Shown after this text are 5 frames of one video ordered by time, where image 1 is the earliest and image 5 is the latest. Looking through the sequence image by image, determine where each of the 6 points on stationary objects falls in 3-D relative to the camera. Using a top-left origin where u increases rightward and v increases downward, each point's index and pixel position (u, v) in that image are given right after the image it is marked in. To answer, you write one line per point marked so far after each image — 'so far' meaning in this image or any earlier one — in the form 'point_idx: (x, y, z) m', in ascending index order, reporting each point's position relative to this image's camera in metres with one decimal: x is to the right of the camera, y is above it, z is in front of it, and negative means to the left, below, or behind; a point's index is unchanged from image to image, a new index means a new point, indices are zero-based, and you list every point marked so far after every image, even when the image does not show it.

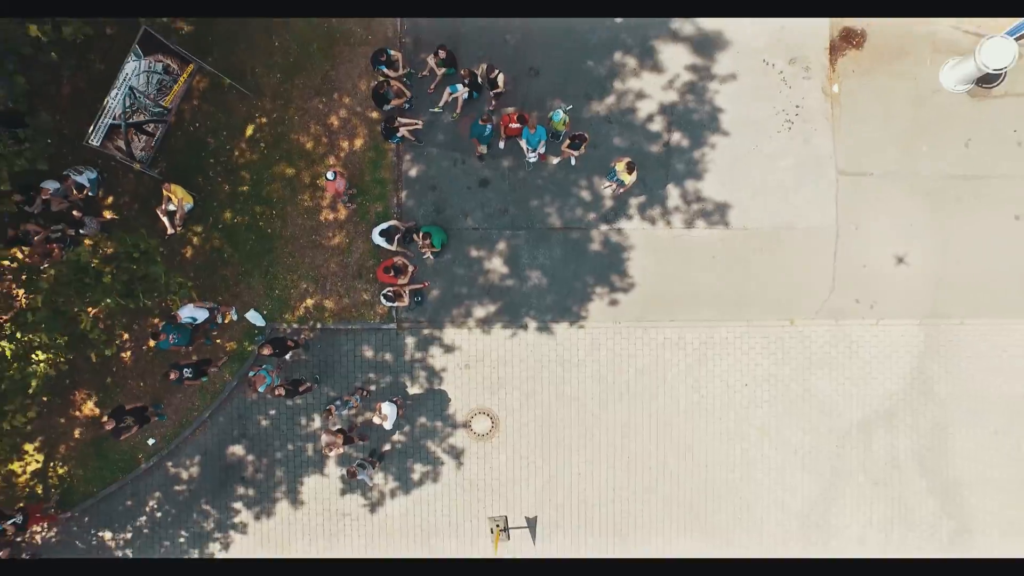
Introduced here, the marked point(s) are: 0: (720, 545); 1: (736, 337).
0: (+4.4, -5.5, +9.7) m
1: (+4.7, -0.9, +9.8) m
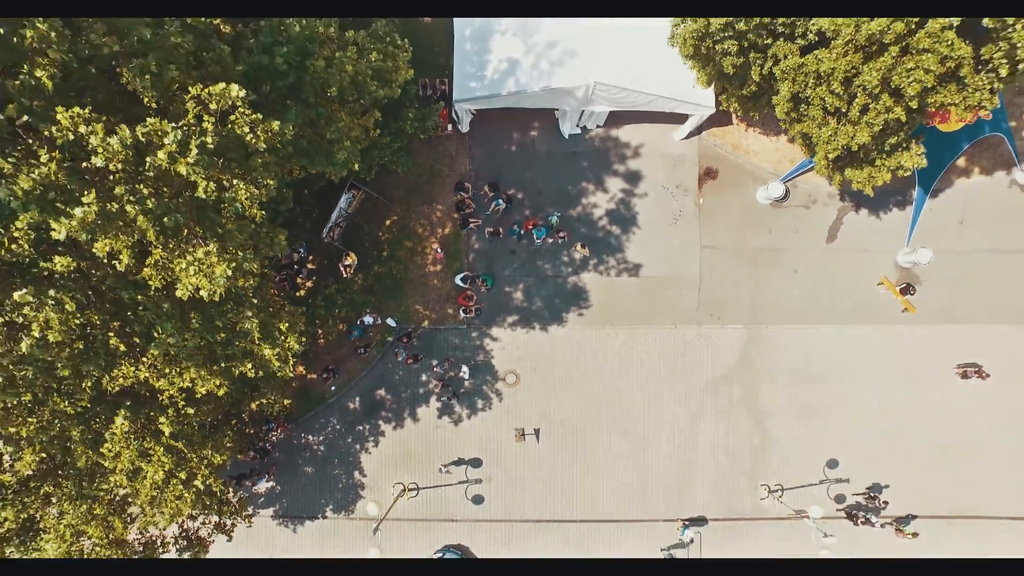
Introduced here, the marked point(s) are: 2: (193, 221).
0: (+5.0, -6.3, +18.3) m
1: (+5.3, -1.8, +18.5) m
2: (-6.1, +1.3, +9.0) m
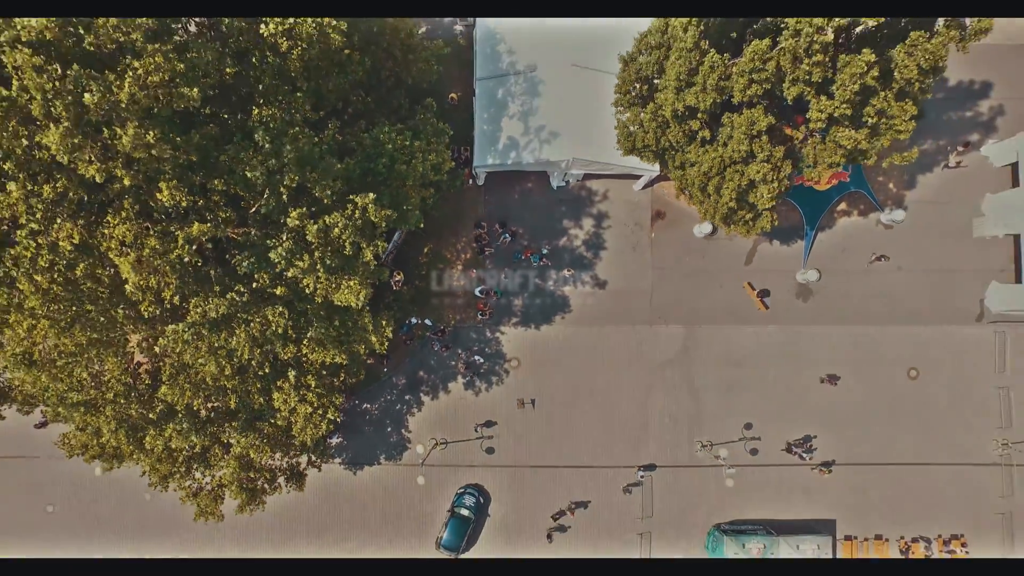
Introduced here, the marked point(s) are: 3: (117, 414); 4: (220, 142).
0: (+5.2, -6.8, +25.3) m
1: (+5.5, -2.3, +25.4) m
2: (-5.9, +0.8, +15.9) m
3: (-13.3, -4.2, +15.7) m
4: (-9.4, +4.7, +14.9) m
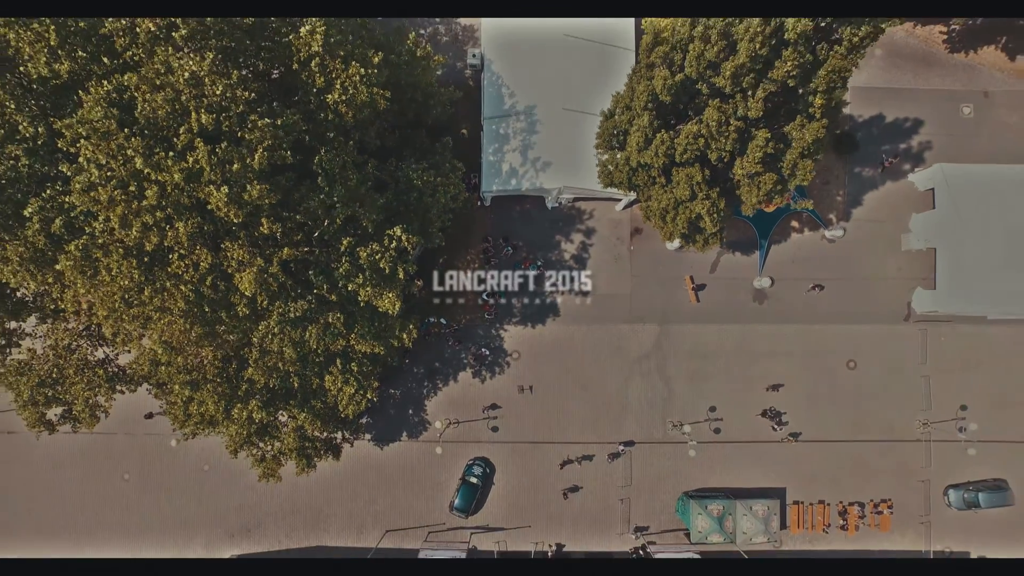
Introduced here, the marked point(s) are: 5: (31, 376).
0: (+5.2, -7.1, +30.0) m
1: (+5.6, -2.6, +30.2) m
2: (-5.8, +0.6, +20.6) m
3: (-13.1, -4.5, +20.3) m
4: (-9.3, +4.4, +19.6) m
5: (-20.8, -3.8, +20.0) m
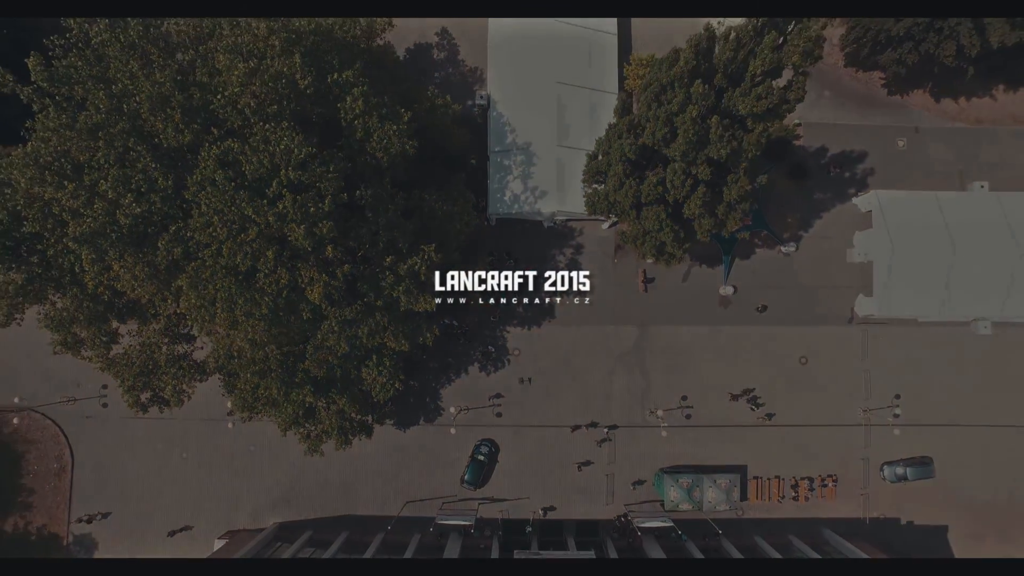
0: (+5.4, -7.7, +35.1) m
1: (+5.7, -3.1, +35.3) m
2: (-5.7, +0.1, +25.8) m
3: (-13.0, -5.0, +25.5) m
4: (-9.2, +3.9, +24.8) m
5: (-20.7, -4.3, +25.1) m
